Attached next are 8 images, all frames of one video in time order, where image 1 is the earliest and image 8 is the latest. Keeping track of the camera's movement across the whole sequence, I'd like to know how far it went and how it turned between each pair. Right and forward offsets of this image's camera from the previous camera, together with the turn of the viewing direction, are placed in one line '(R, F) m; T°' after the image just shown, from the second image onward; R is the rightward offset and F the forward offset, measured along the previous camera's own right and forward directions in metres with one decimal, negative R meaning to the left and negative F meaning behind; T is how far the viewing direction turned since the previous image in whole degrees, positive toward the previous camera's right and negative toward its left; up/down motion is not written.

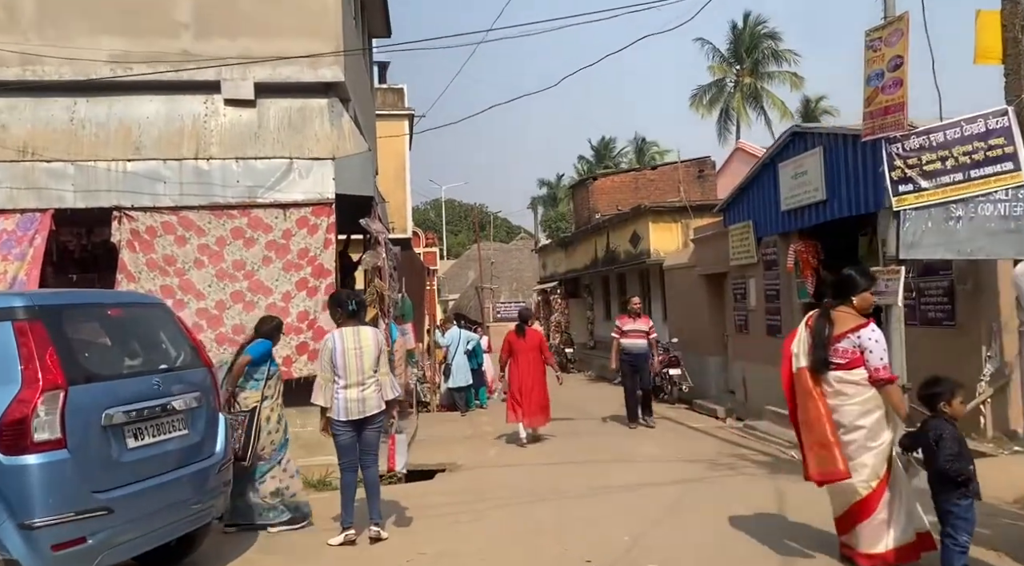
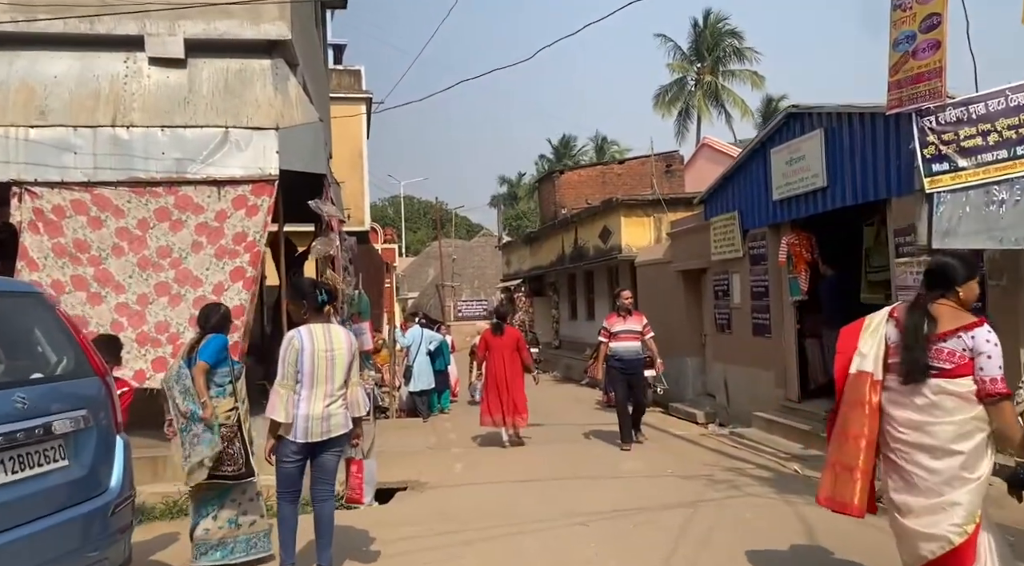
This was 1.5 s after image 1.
(-0.1, +1.0) m; +3°
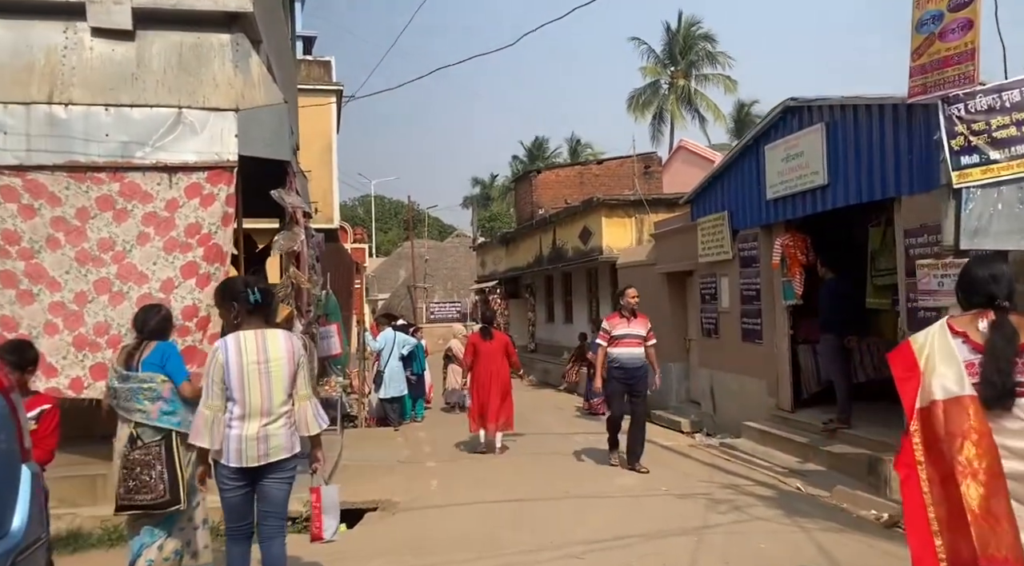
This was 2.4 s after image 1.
(-0.1, +0.6) m; +2°
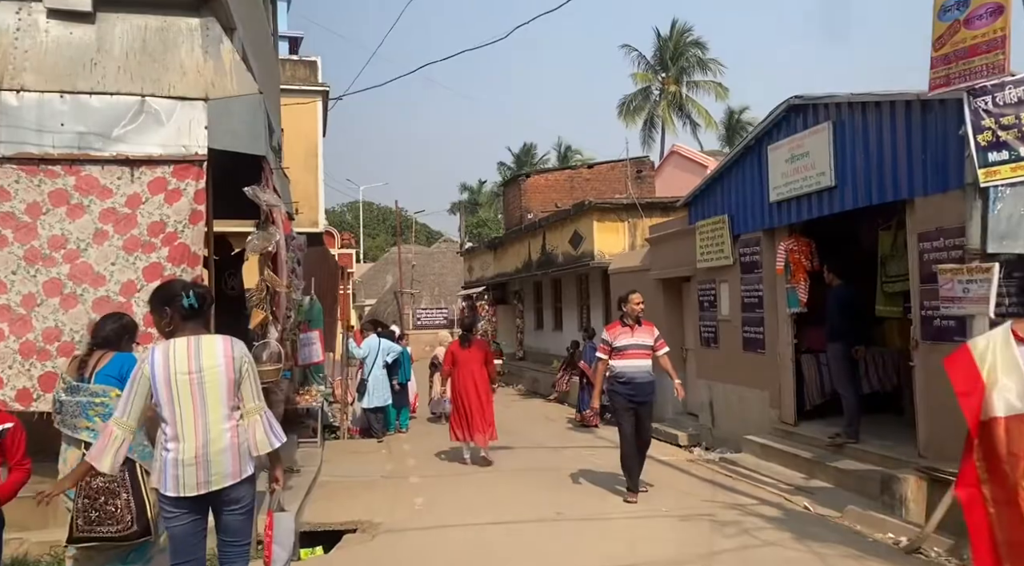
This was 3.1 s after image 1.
(0.0, +0.4) m; +1°
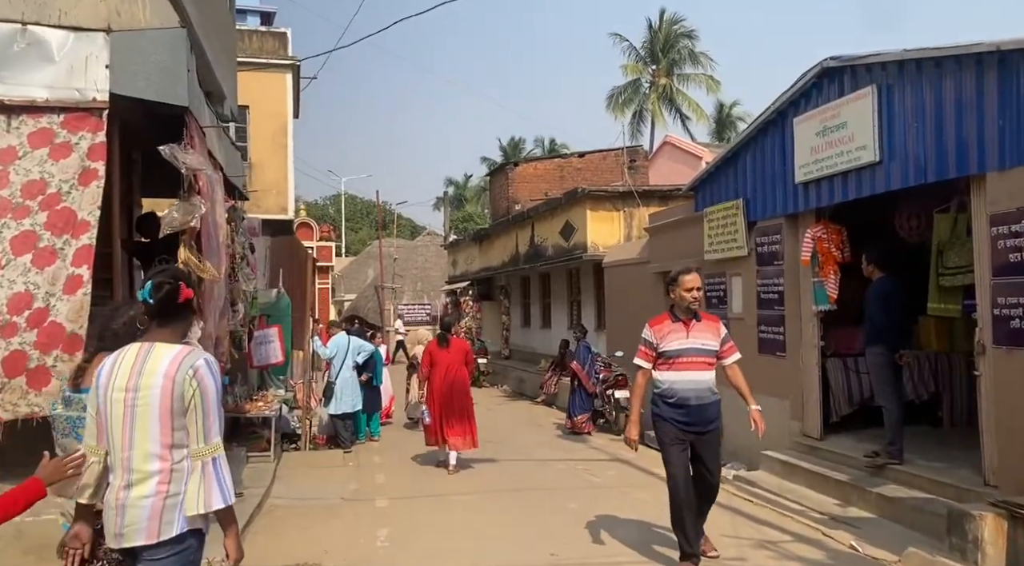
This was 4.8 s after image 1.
(0.0, +1.2) m; +1°
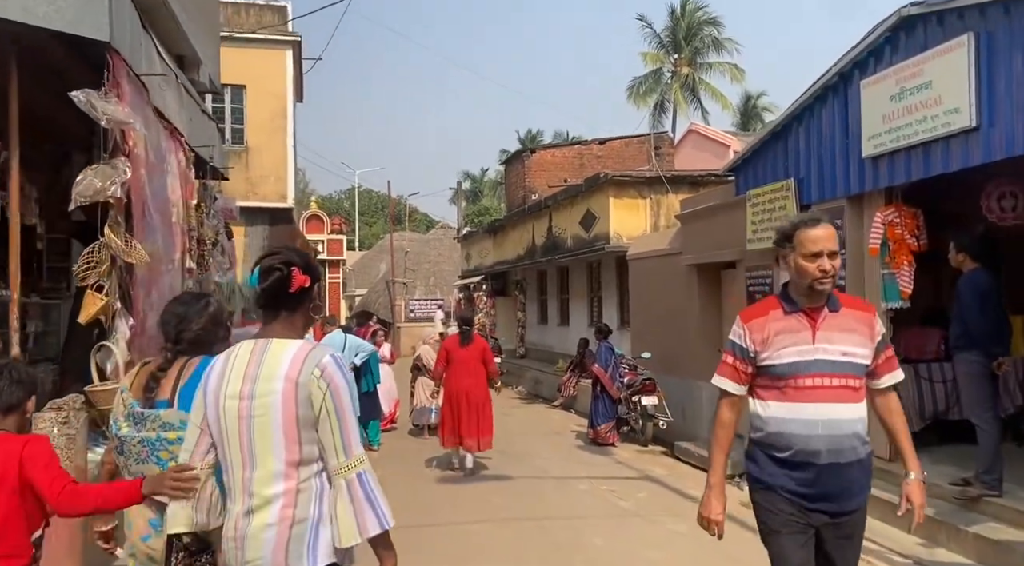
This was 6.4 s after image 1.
(0.0, +1.1) m; -1°
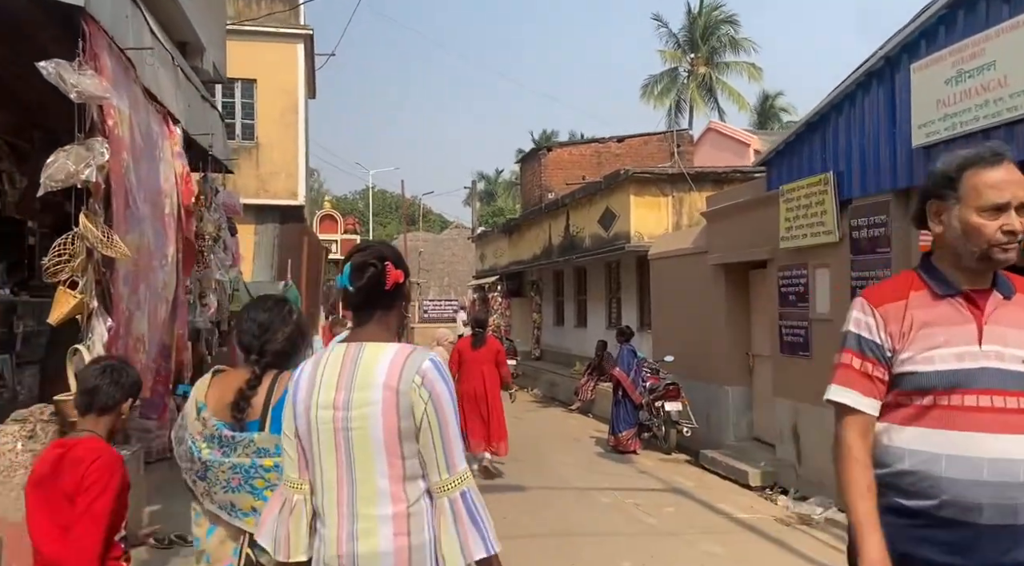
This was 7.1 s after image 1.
(0.0, +0.4) m; -1°
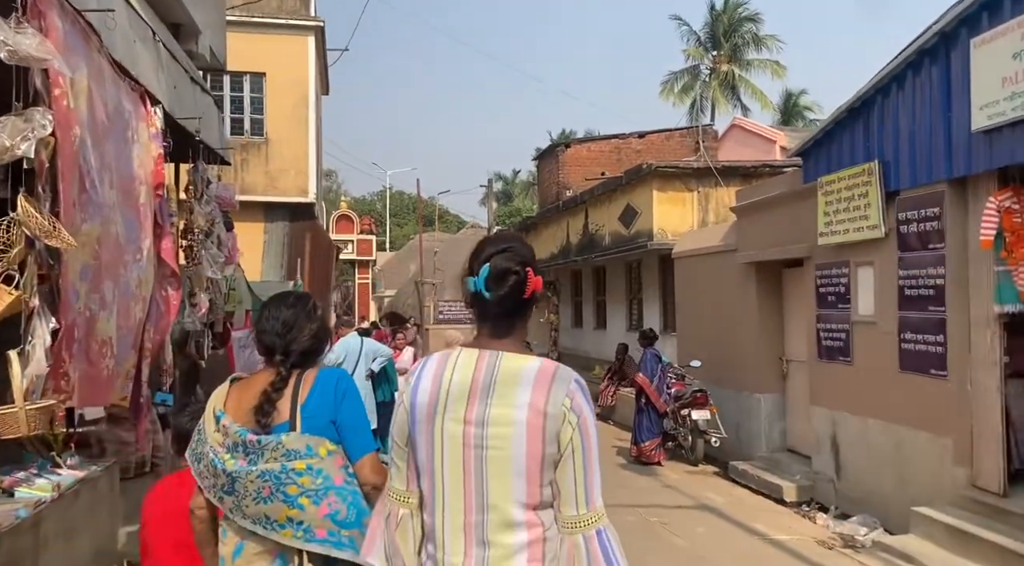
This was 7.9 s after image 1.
(0.0, +0.5) m; -1°
